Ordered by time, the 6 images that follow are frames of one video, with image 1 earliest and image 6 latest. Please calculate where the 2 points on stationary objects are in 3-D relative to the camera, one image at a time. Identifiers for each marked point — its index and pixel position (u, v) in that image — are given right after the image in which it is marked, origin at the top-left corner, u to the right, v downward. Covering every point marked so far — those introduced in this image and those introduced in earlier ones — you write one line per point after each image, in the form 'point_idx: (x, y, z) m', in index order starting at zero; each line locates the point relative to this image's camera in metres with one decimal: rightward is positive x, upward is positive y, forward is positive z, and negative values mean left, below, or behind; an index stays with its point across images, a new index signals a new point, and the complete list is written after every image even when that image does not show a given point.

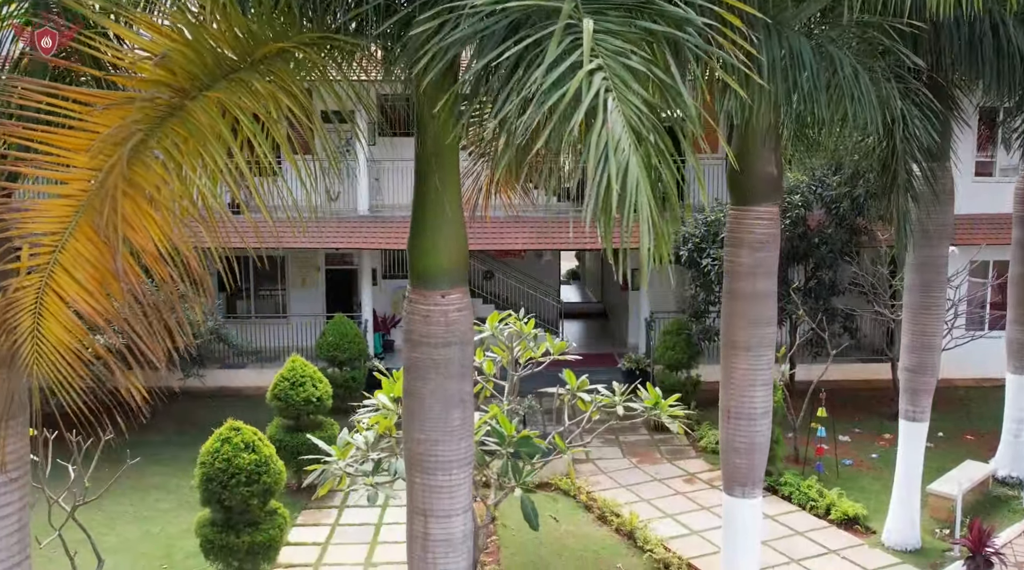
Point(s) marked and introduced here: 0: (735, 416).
0: (+1.7, -1.0, +6.3) m
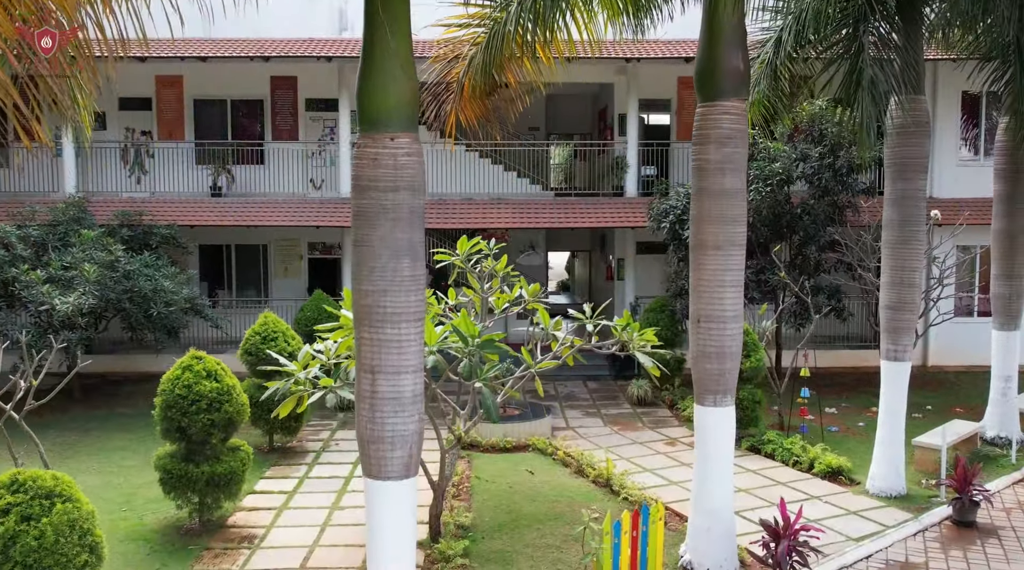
0: (+1.4, -0.3, +6.2) m
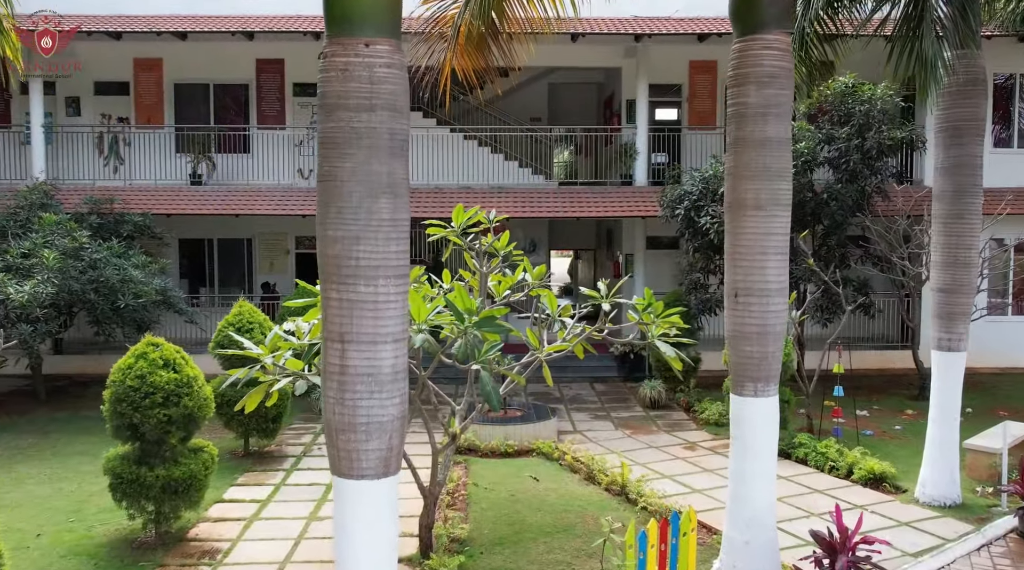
0: (+1.5, -0.1, +5.2) m
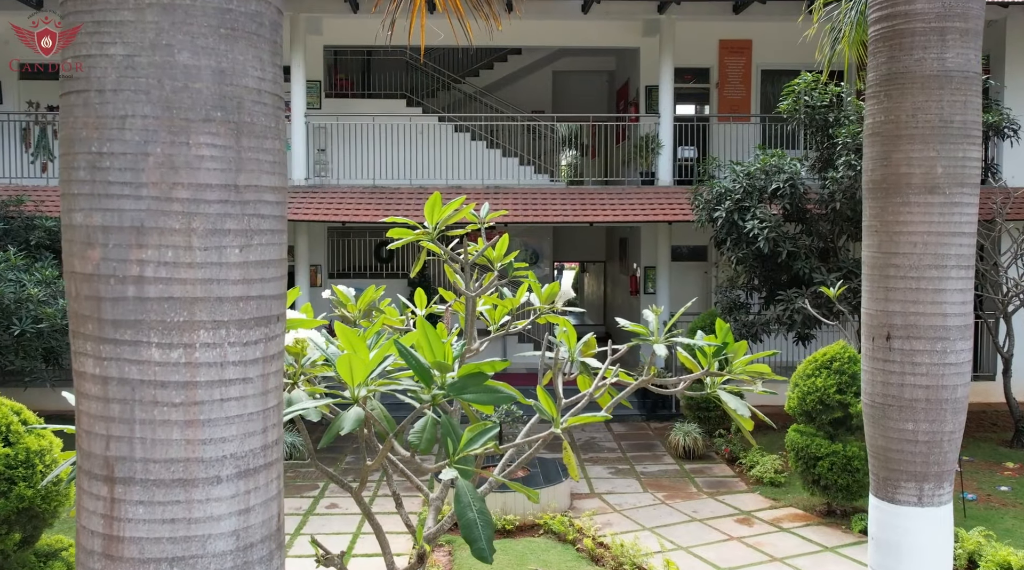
0: (+1.5, -0.2, +3.1) m
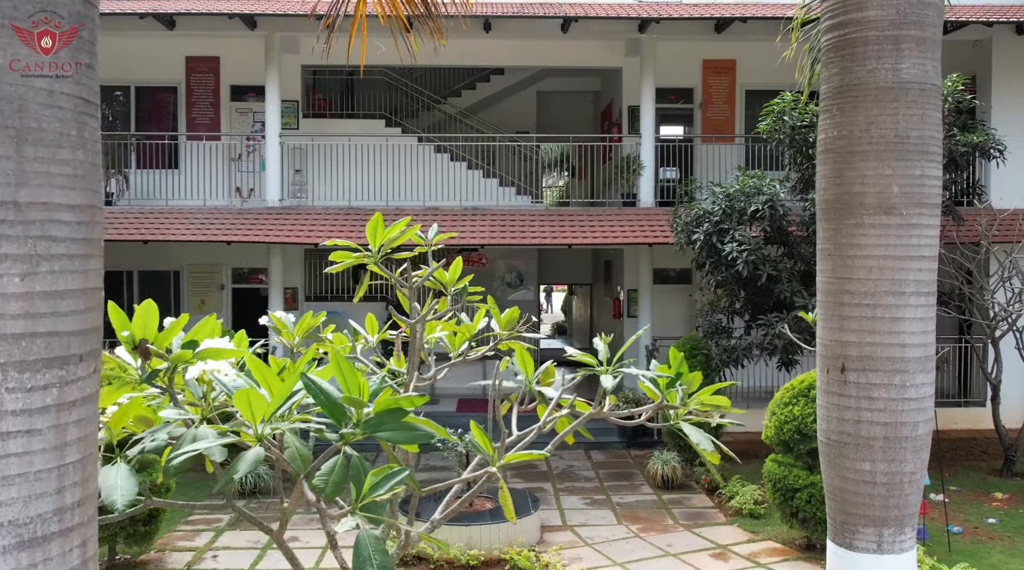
0: (+1.2, -0.3, +2.9) m
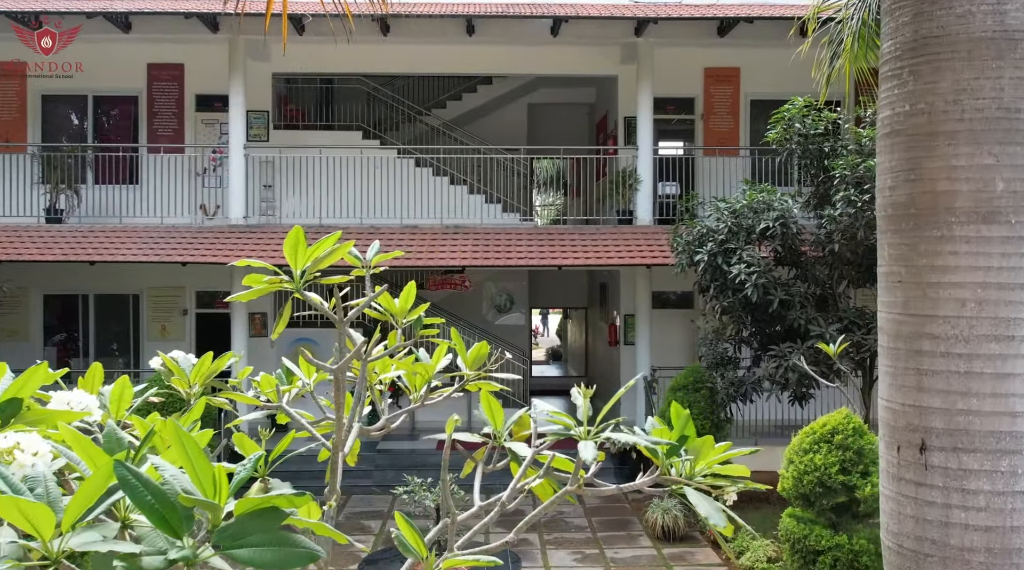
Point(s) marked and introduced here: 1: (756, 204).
0: (+1.0, -0.4, +2.0) m
1: (+2.3, +0.8, +7.9) m
